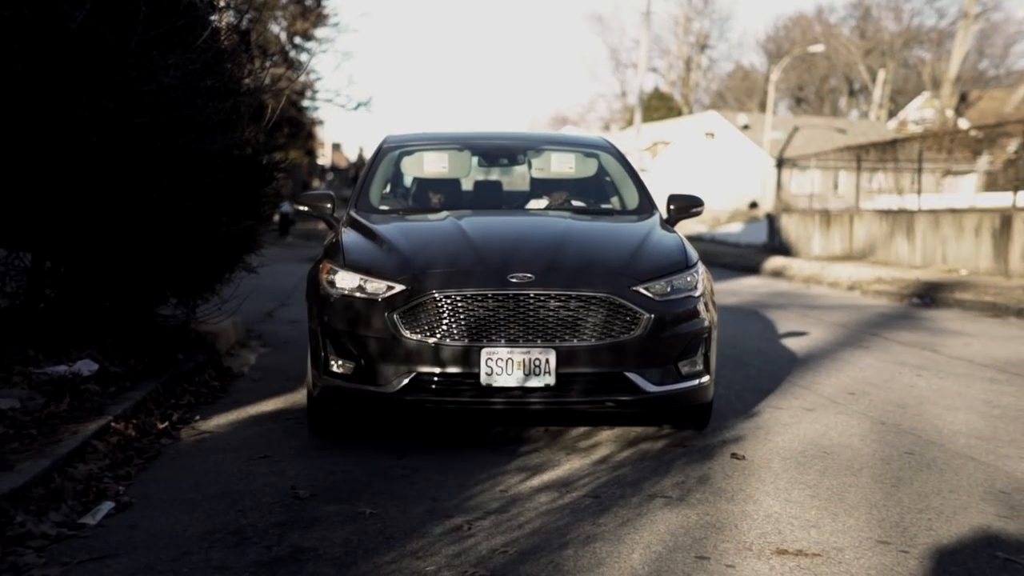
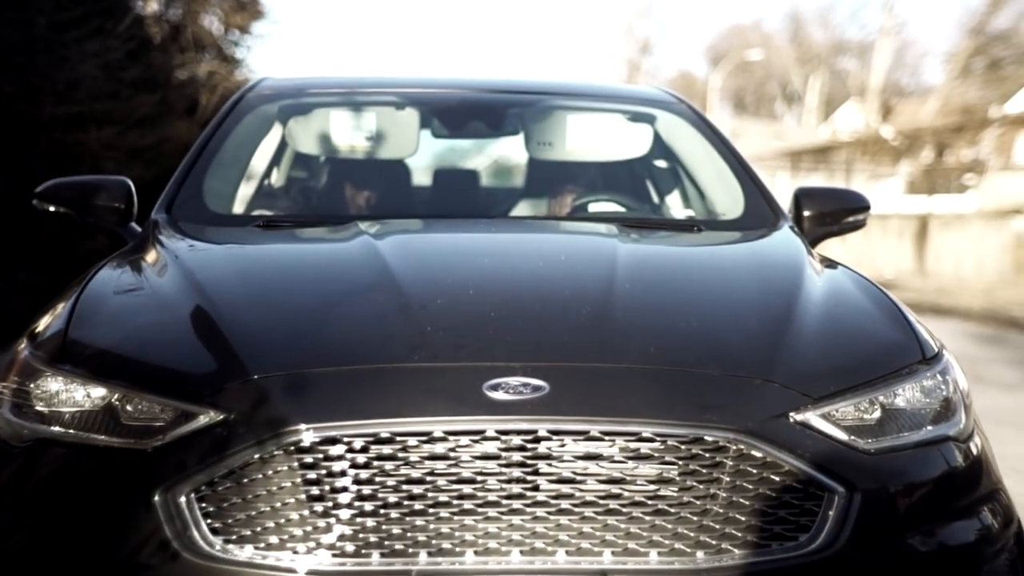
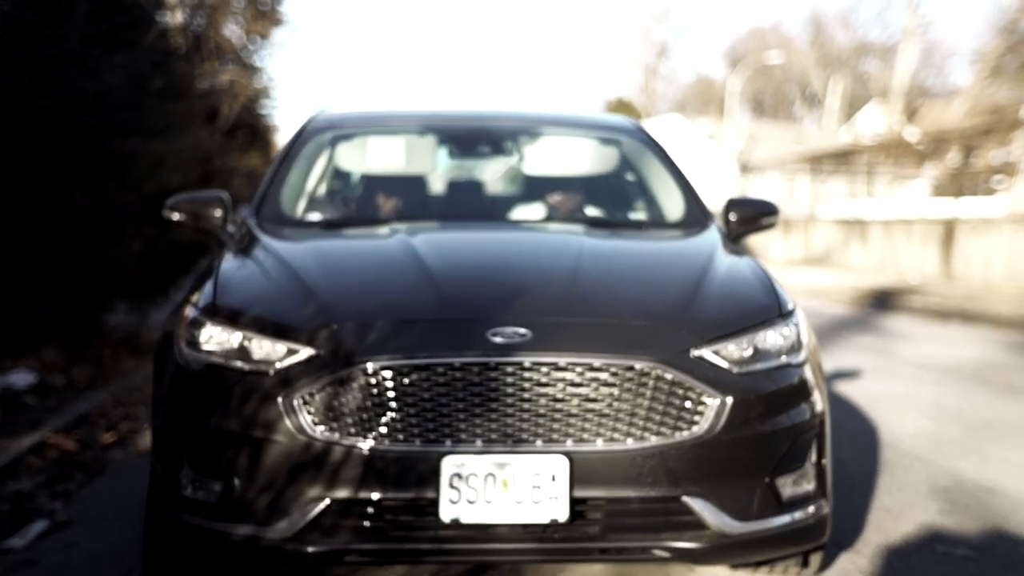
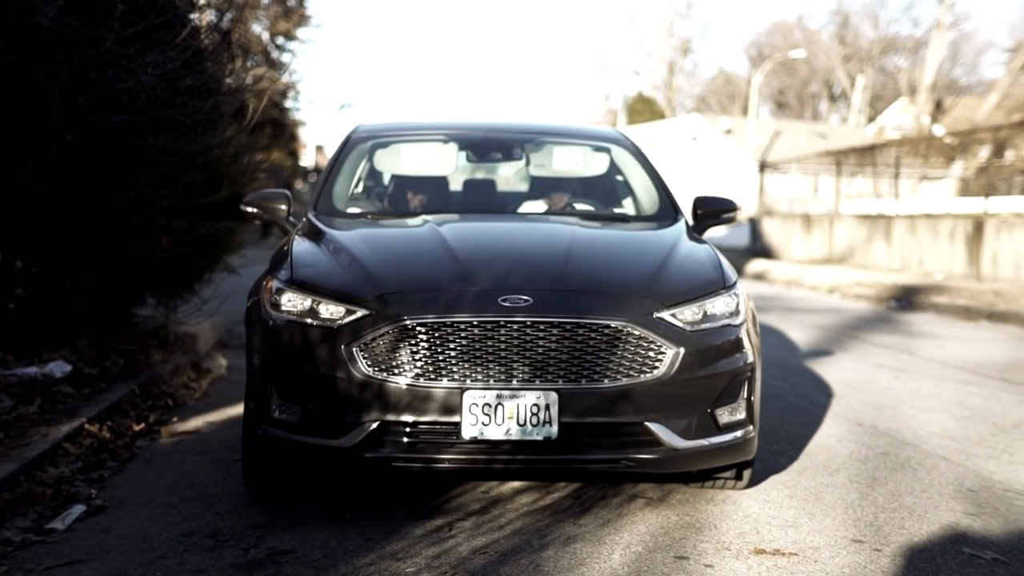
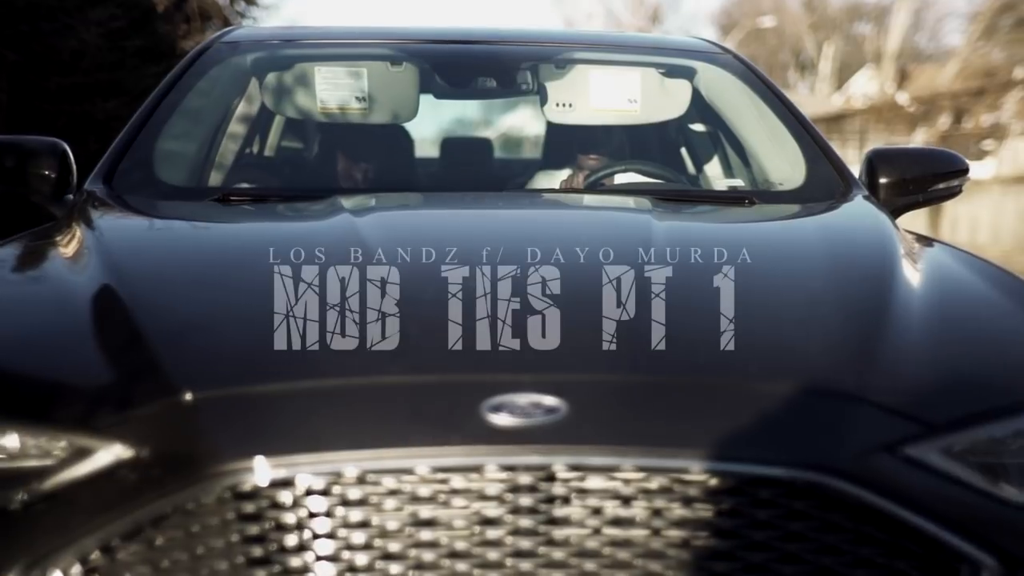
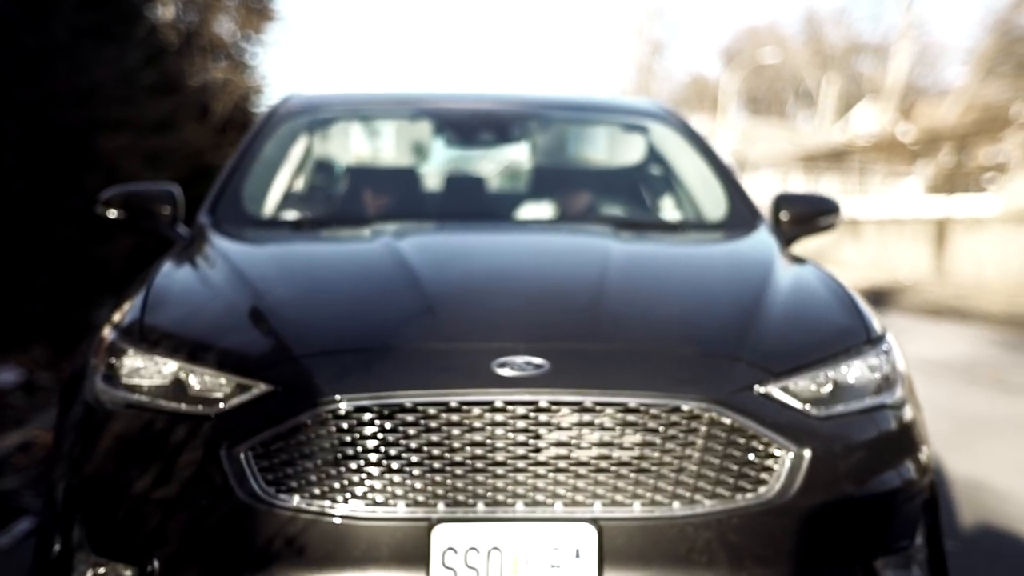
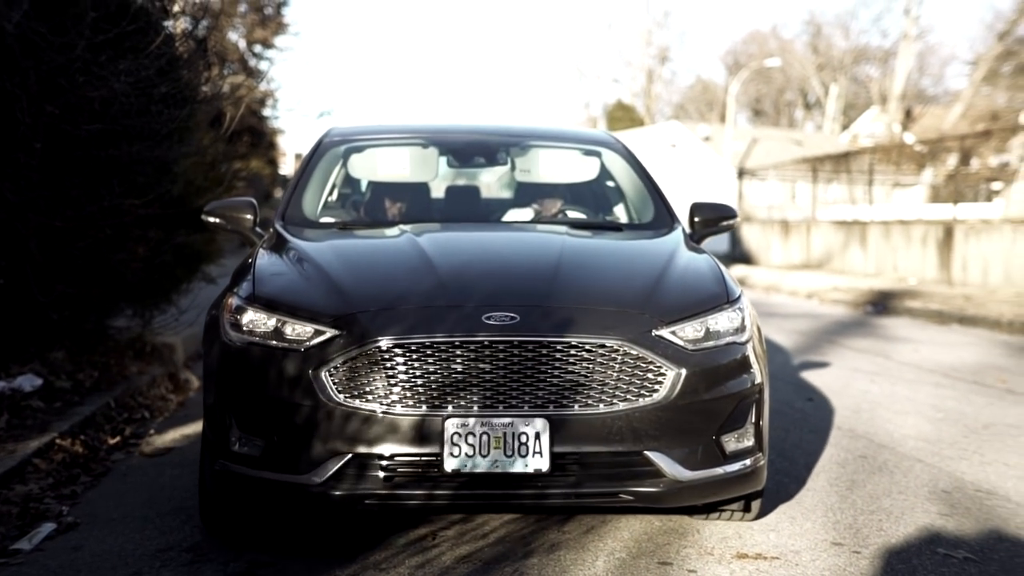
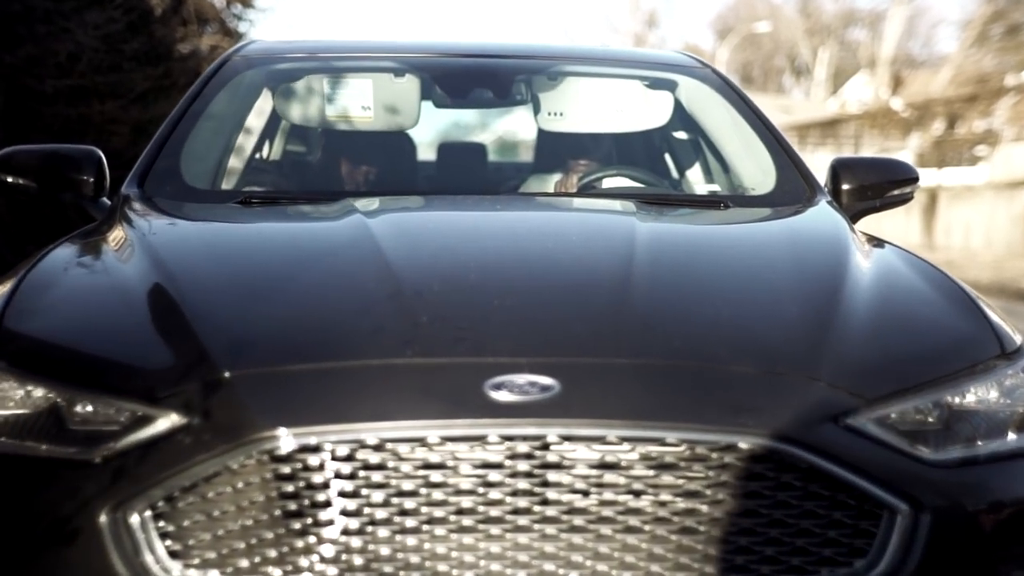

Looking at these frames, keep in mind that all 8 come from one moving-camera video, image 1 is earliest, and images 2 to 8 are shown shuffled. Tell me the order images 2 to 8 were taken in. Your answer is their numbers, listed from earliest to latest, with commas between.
4, 7, 3, 6, 2, 8, 5
